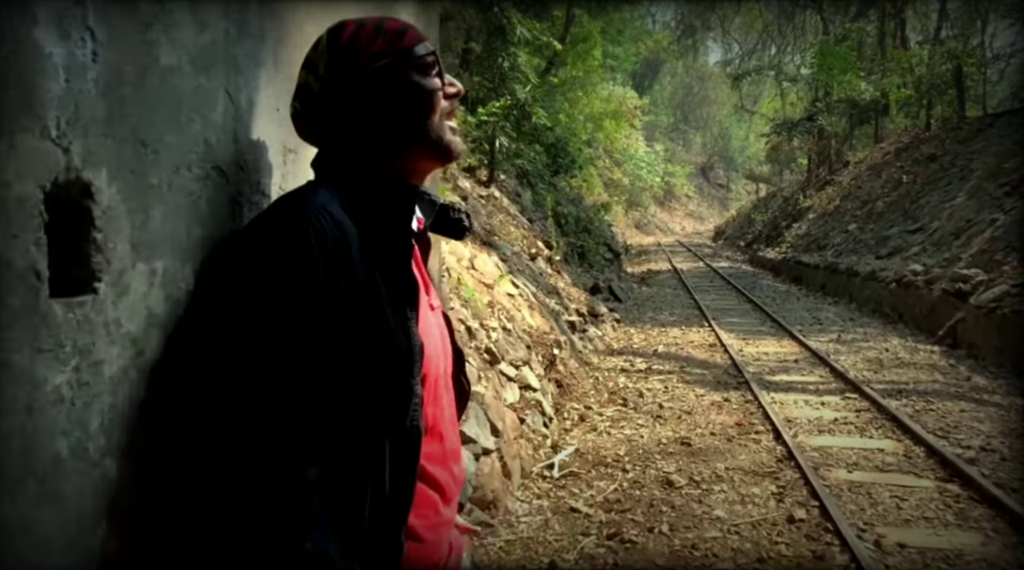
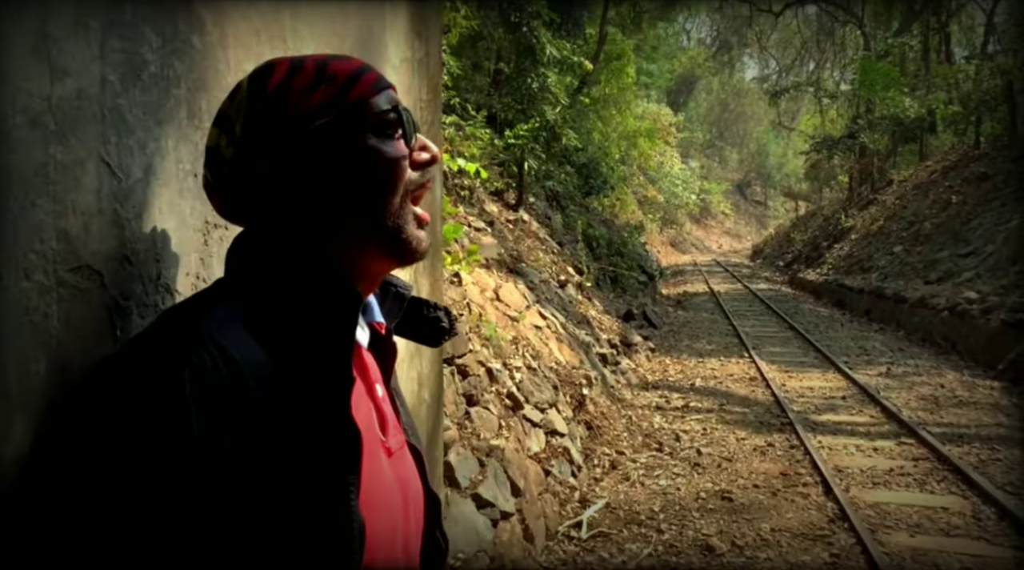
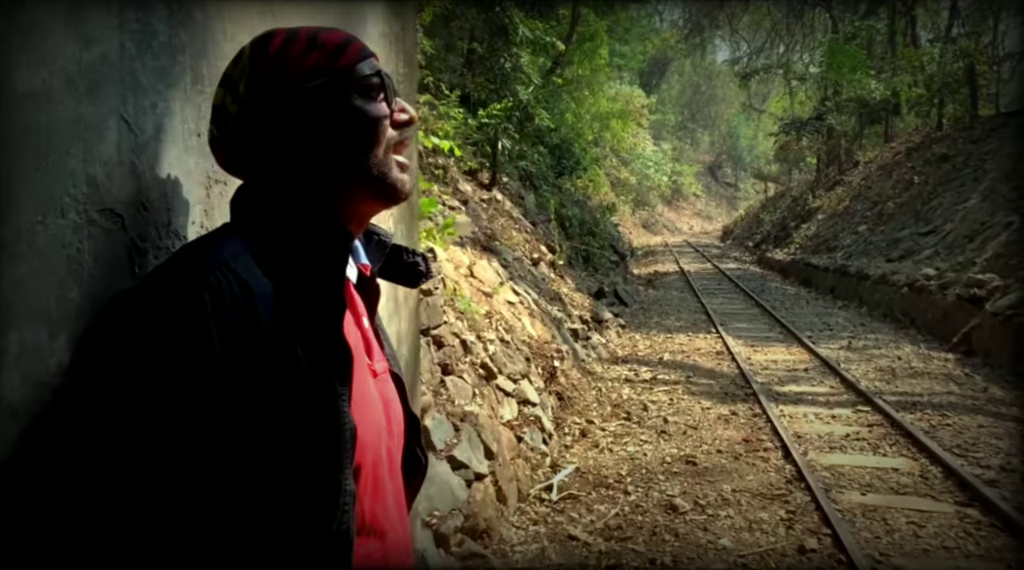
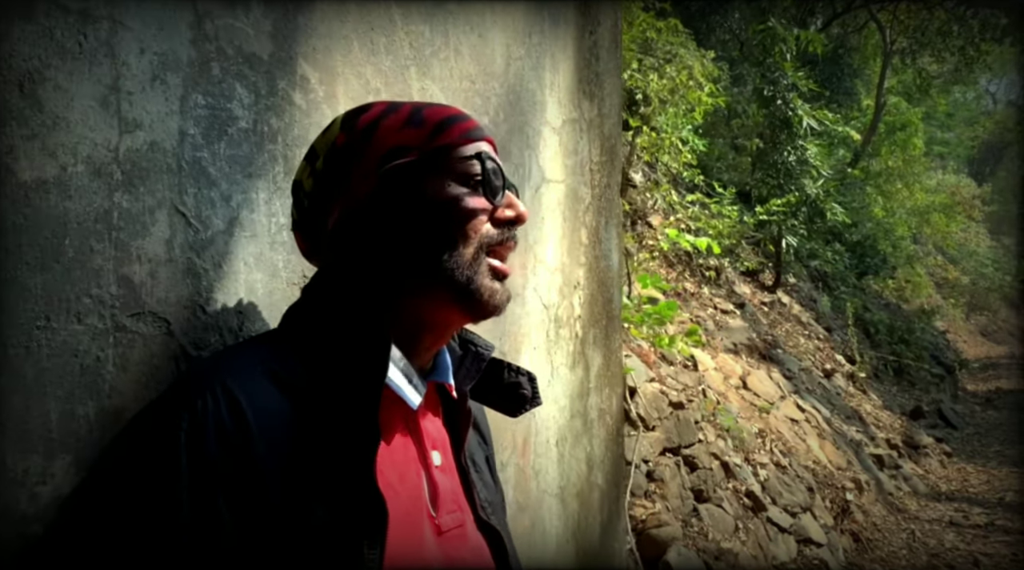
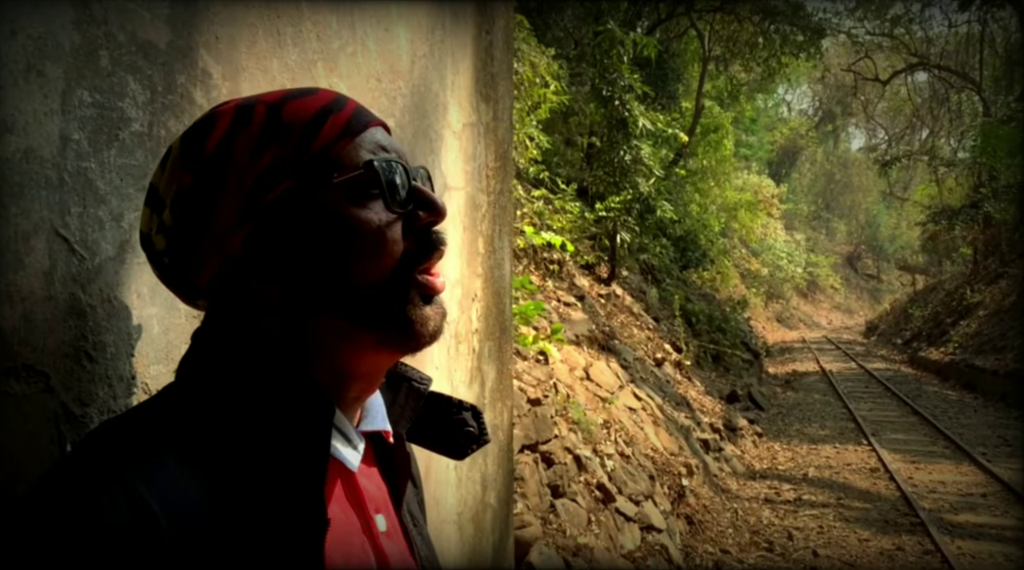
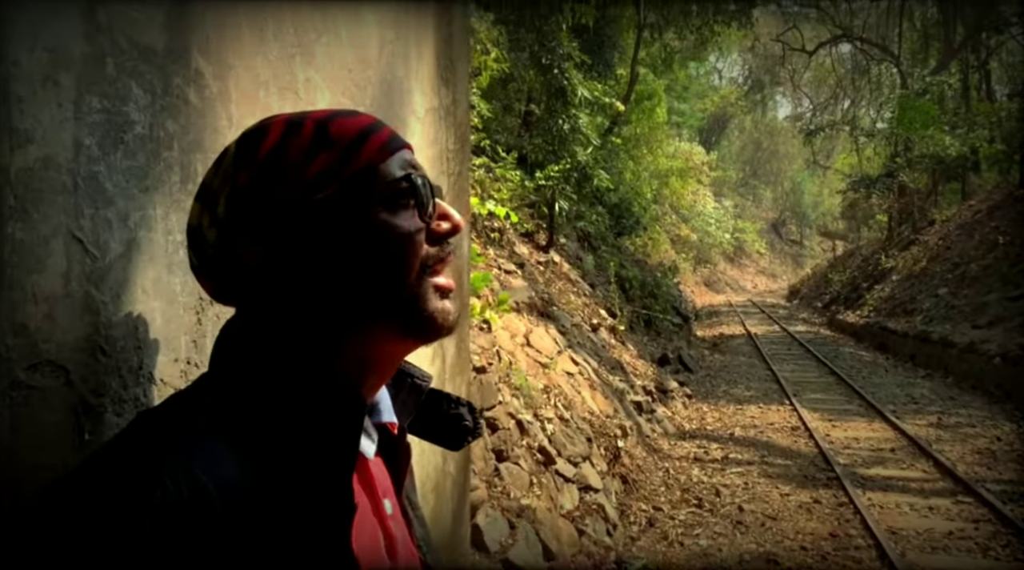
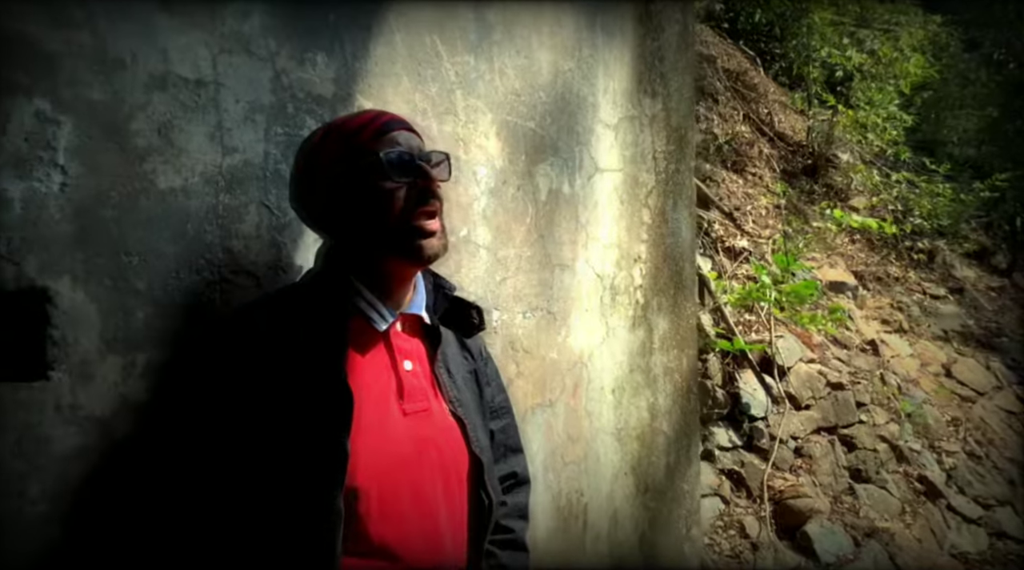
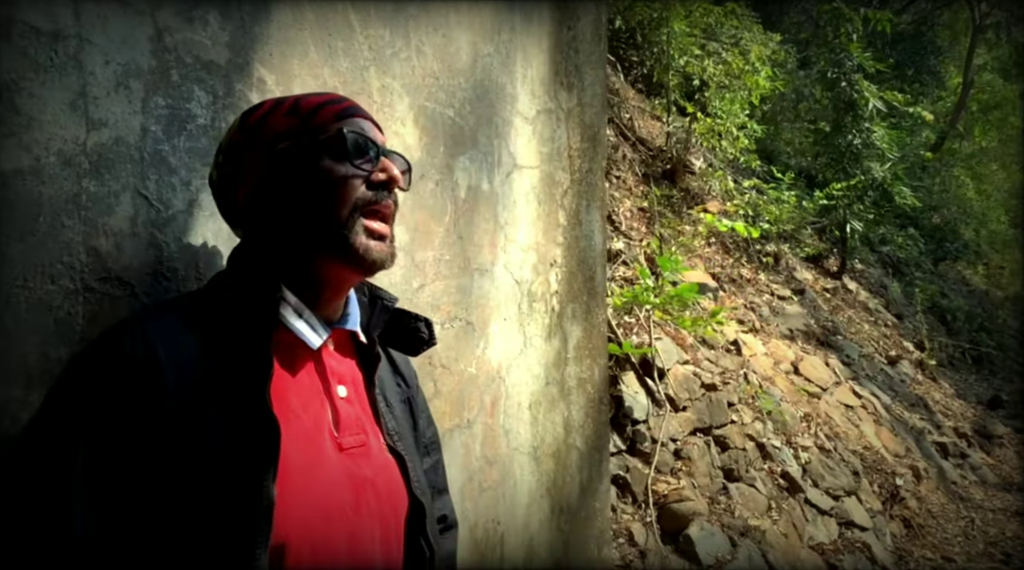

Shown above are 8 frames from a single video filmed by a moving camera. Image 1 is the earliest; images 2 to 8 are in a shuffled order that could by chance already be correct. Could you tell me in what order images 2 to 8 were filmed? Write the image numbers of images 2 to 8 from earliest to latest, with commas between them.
3, 2, 6, 5, 4, 8, 7
